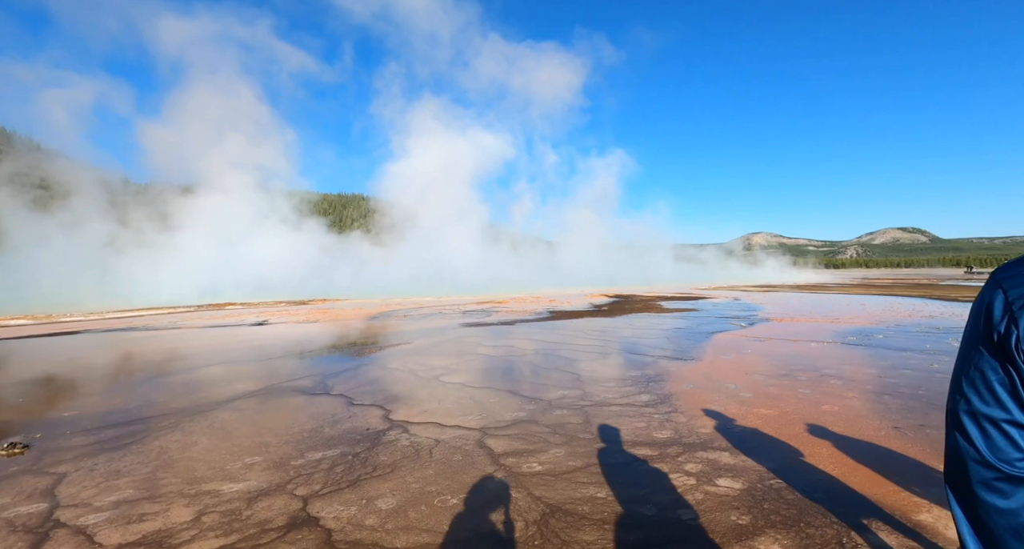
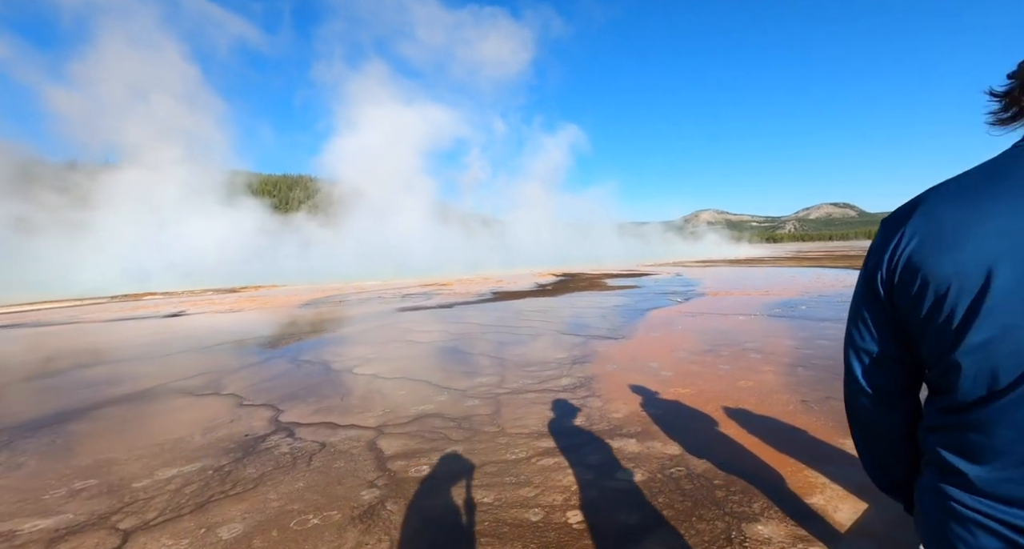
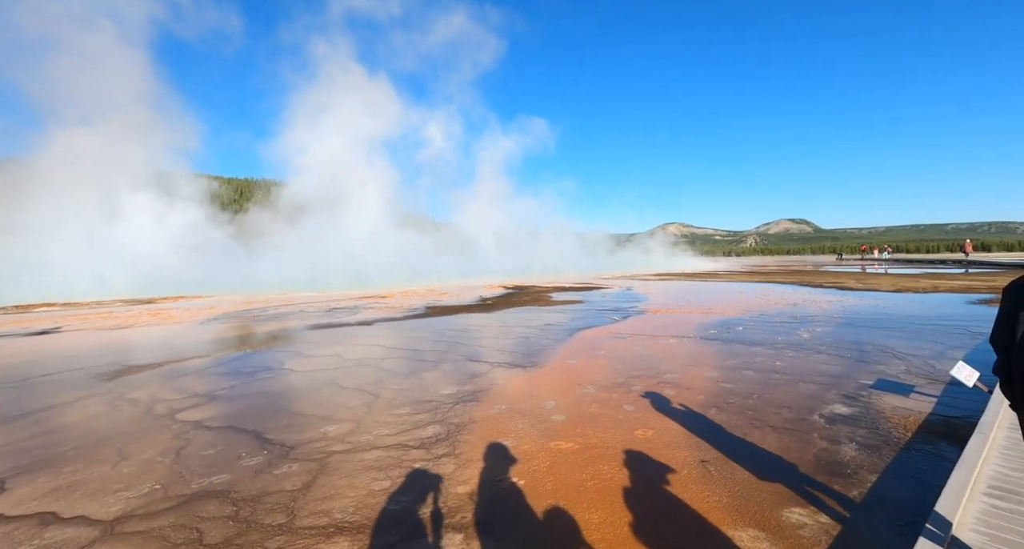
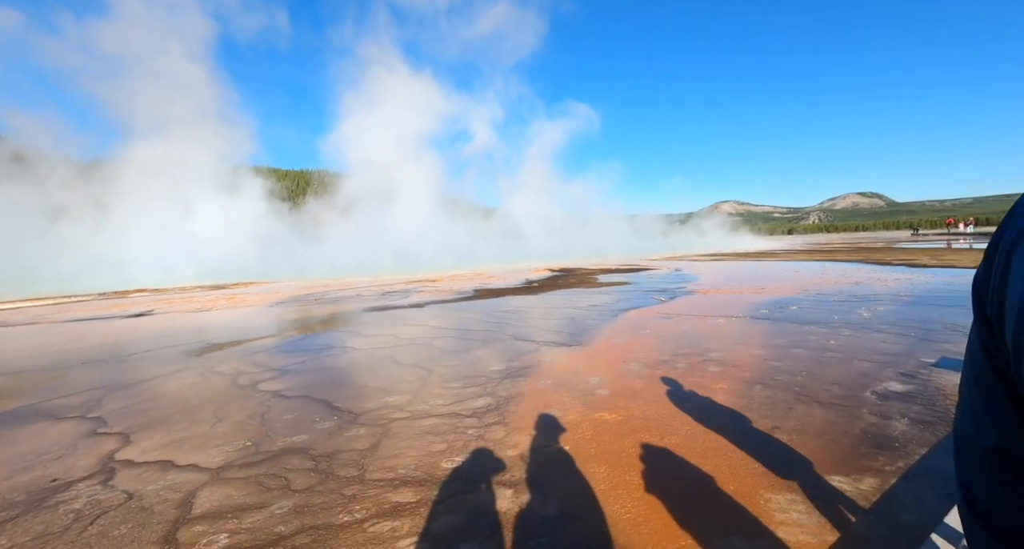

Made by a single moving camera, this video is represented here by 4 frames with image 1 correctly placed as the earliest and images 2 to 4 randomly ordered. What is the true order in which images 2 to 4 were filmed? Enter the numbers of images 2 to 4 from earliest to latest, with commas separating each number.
2, 4, 3
